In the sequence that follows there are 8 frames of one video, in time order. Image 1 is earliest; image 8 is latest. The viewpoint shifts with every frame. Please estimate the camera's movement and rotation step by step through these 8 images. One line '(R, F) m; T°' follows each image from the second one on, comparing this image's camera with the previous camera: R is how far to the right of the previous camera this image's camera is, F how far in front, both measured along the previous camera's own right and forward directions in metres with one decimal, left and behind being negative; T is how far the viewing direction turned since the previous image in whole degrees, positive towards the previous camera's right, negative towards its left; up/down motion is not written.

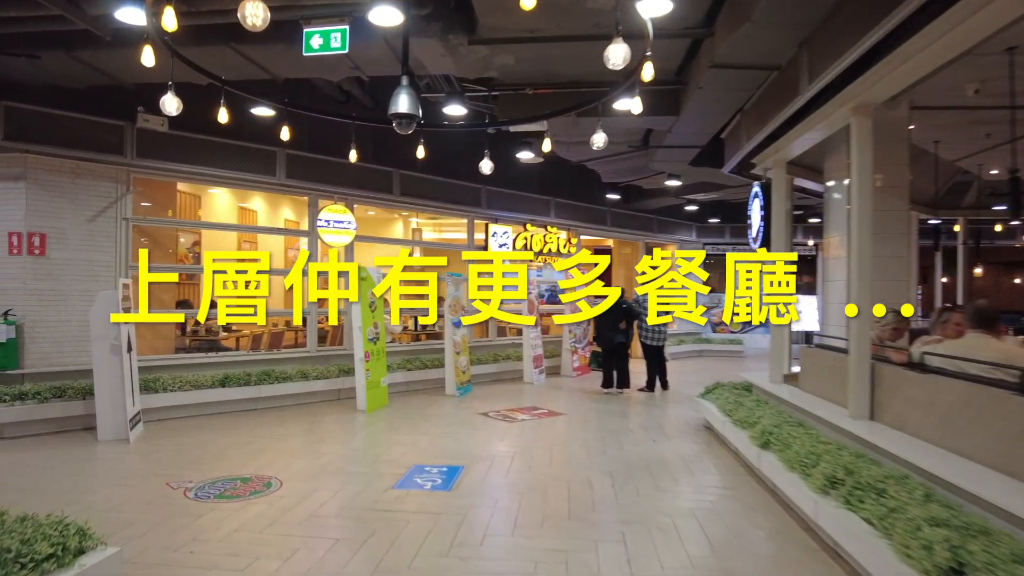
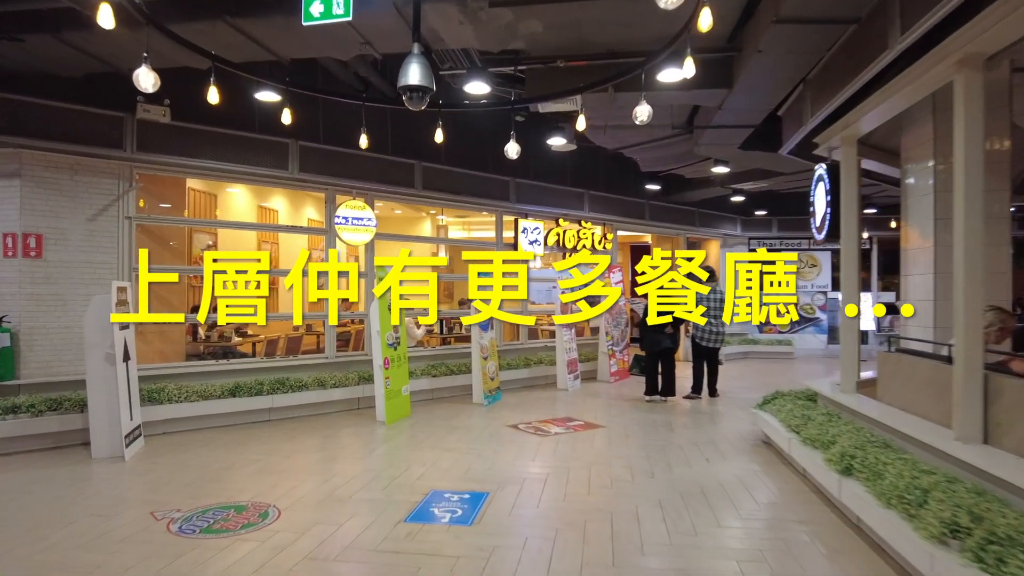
(0.0, +0.6) m; -3°
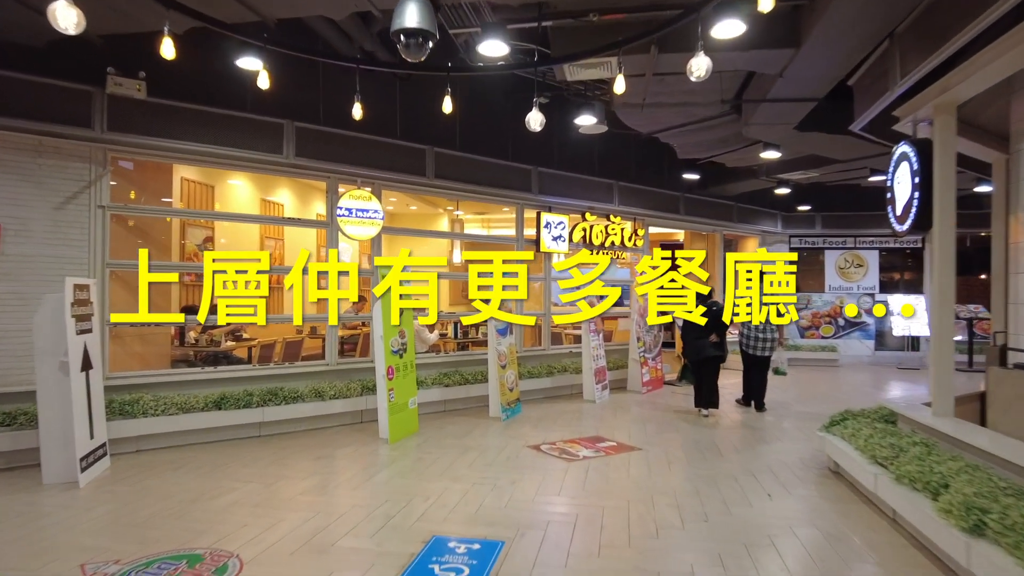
(0.0, +0.7) m; -2°
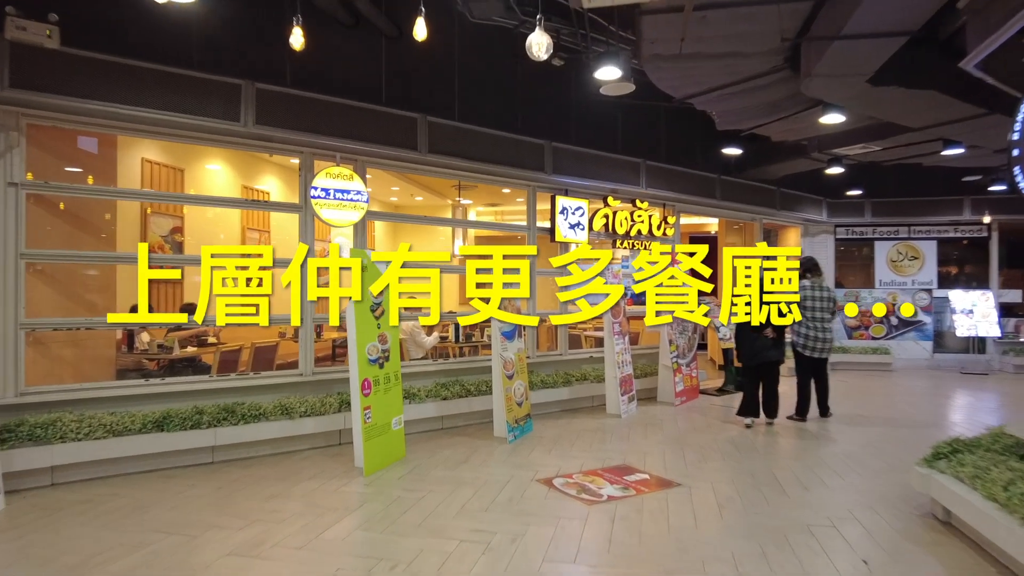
(+0.1, +1.0) m; -2°
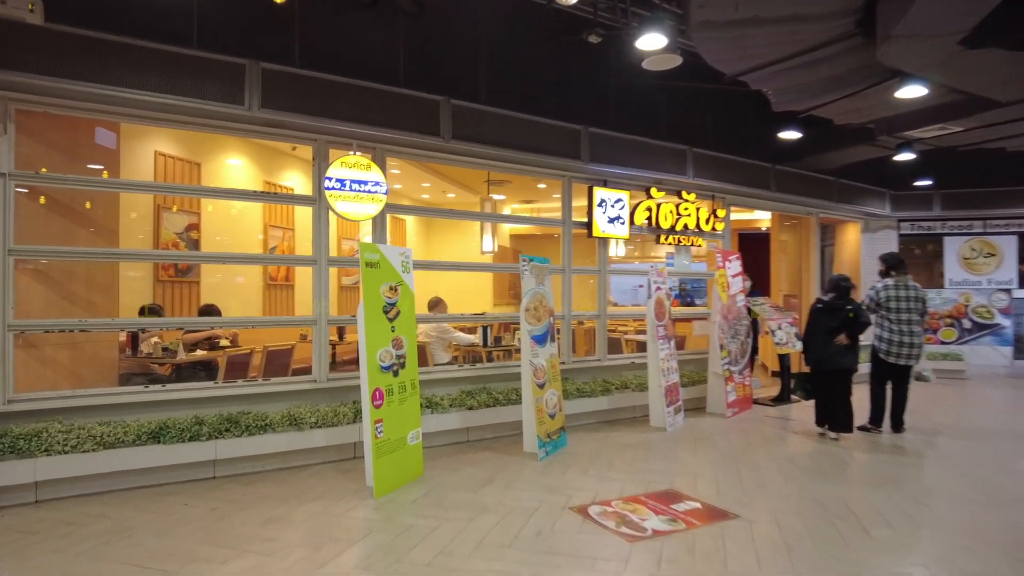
(+0.1, +0.5) m; -4°
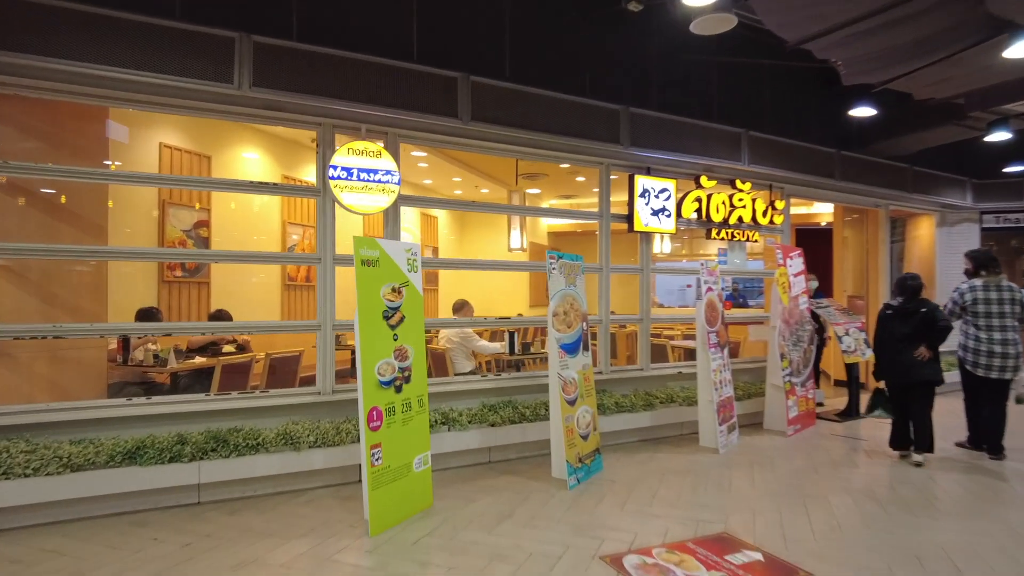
(+0.1, +0.6) m; -4°
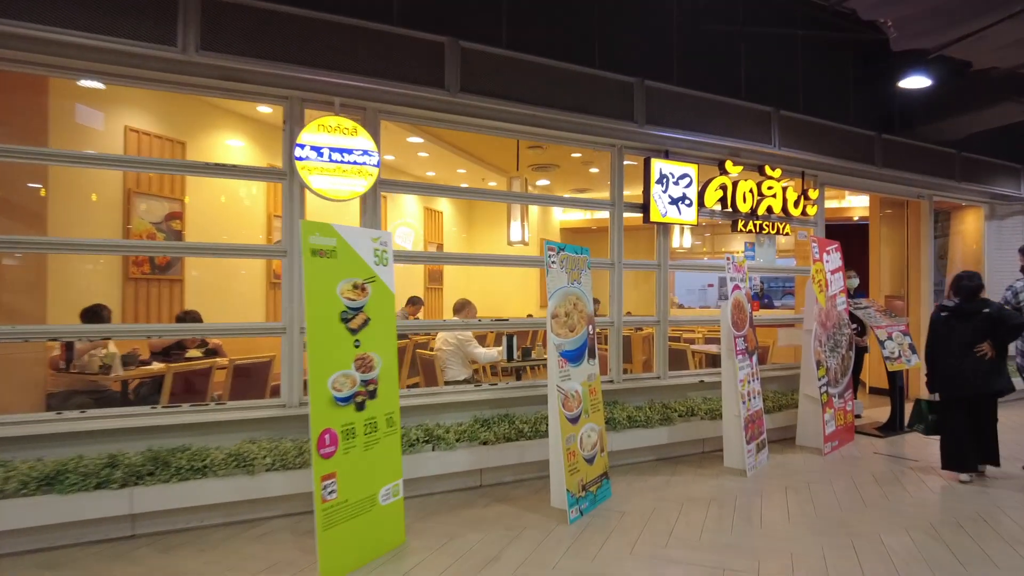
(+0.1, +0.6) m; -2°
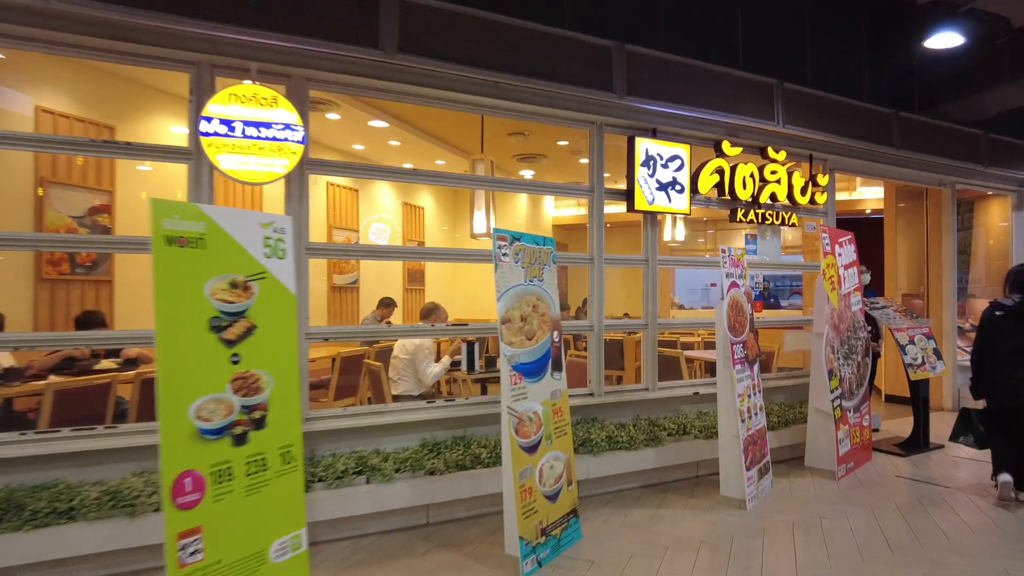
(+0.3, +0.6) m; -1°
